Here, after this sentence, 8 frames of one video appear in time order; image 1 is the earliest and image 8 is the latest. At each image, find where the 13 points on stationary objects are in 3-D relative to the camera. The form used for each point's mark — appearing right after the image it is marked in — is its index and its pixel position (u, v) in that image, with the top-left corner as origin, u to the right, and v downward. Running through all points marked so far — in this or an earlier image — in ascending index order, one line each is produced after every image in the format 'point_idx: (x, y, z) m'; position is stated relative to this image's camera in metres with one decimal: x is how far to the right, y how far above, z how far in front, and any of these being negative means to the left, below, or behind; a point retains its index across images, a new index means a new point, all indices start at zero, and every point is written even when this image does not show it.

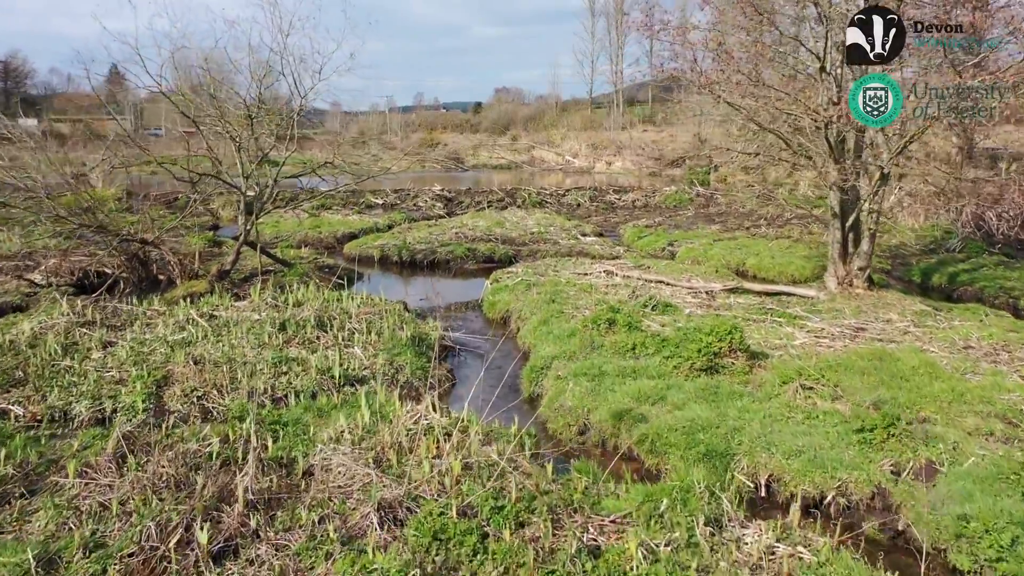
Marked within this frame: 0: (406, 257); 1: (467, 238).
0: (-2.8, +0.8, +15.2) m
1: (-1.3, +1.5, +17.2) m
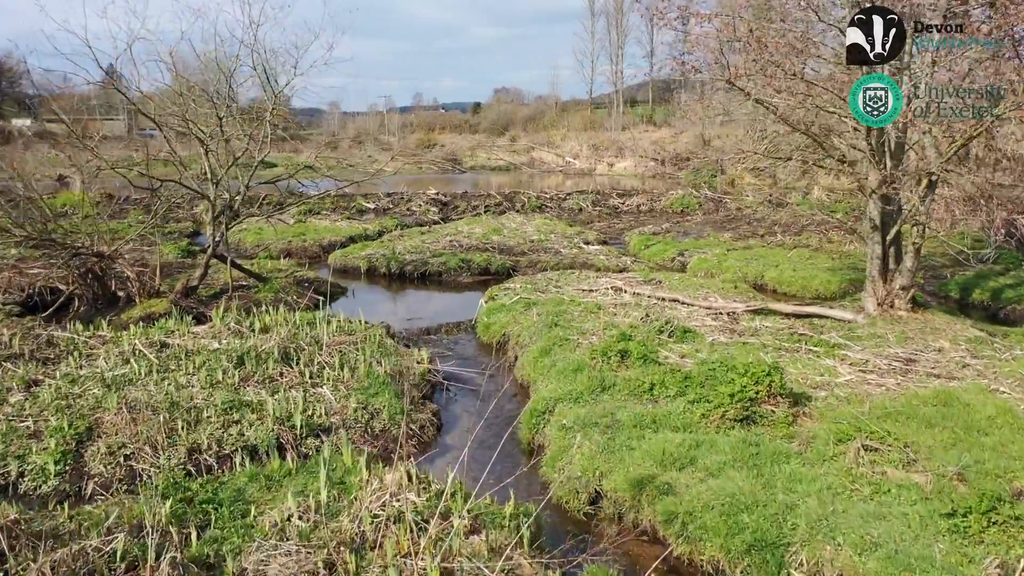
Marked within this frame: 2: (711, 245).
0: (-2.8, +0.4, +14.0) m
1: (-1.3, +1.1, +16.0) m
2: (+5.4, +1.2, +15.8) m
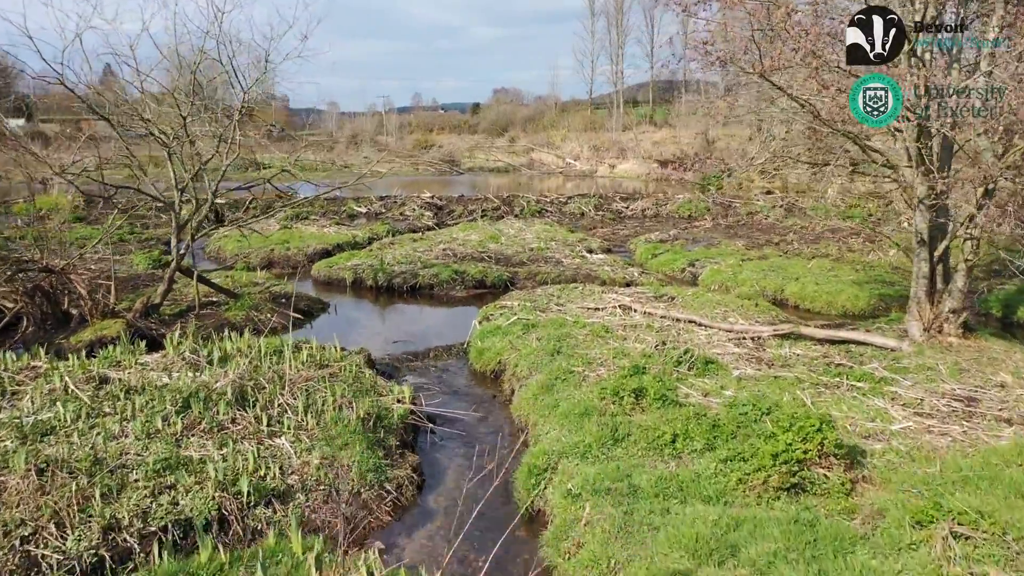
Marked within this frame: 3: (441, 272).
0: (-2.9, +0.1, +12.9) m
1: (-1.4, +0.8, +14.9) m
2: (+5.3, +0.9, +14.8) m
3: (-1.6, +0.4, +13.1) m
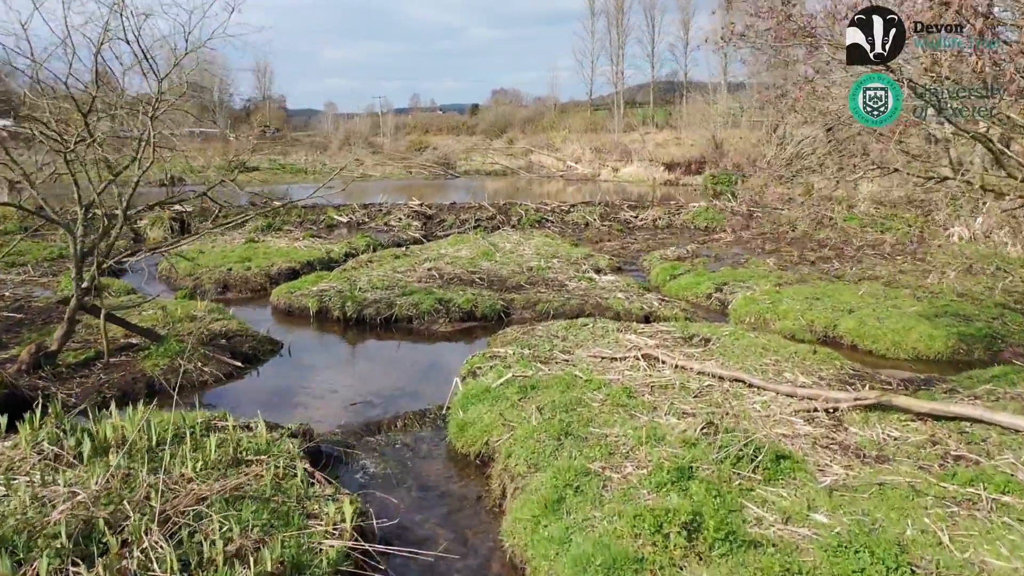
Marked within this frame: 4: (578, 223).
0: (-3.0, -0.5, +10.8) m
1: (-1.5, +0.2, +12.8) m
2: (+5.2, +0.3, +12.6) m
3: (-1.7, -0.2, +10.9) m
4: (+2.2, +2.2, +19.7) m
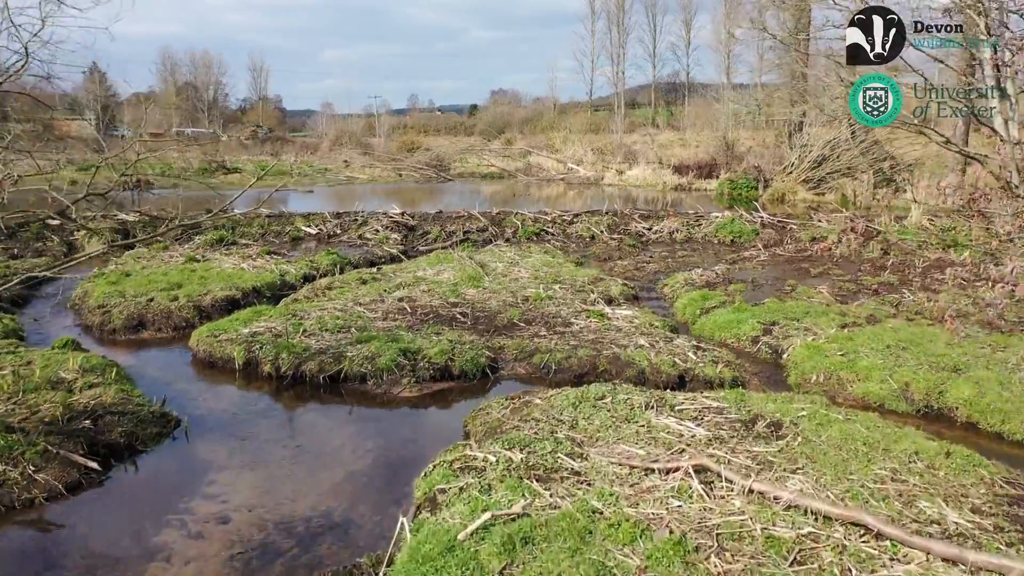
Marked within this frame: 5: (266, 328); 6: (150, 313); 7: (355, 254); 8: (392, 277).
0: (-3.1, -1.1, +8.1) m
1: (-1.7, -0.4, +10.1) m
2: (+5.1, -0.4, +10.0) m
3: (-1.9, -0.9, +8.3) m
4: (+2.1, +1.5, +17.0) m
5: (-3.9, -0.6, +9.1) m
6: (-6.5, -0.4, +10.4) m
7: (-4.1, +0.9, +15.2) m
8: (-2.6, +0.2, +12.6) m
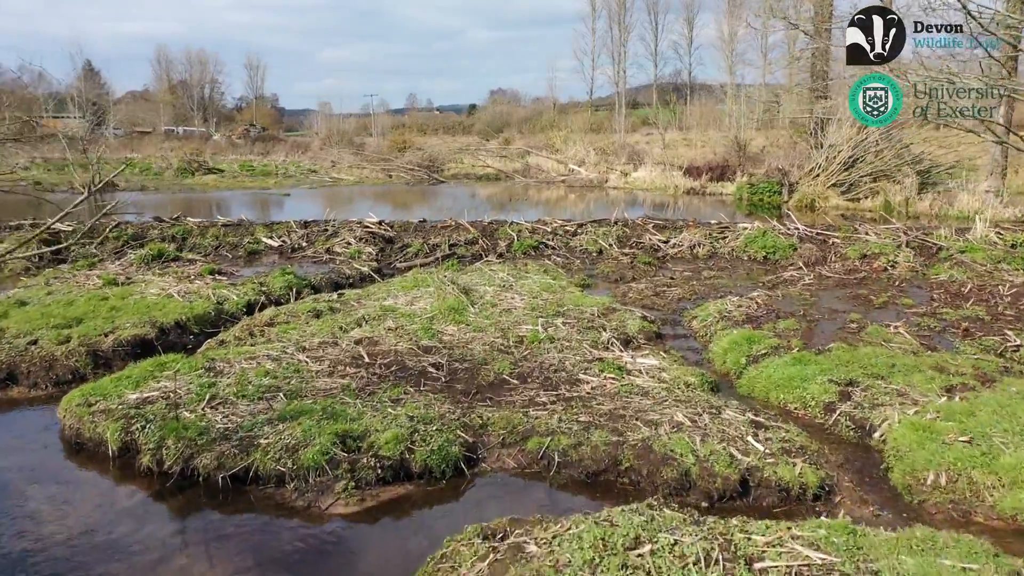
0: (-3.3, -1.7, +5.6) m
1: (-1.8, -1.0, +7.6) m
2: (+4.9, -1.0, +7.5) m
3: (-2.0, -1.4, +5.8) m
4: (+1.9, +1.0, +14.5) m
5: (-4.0, -1.2, +6.6) m
6: (-6.6, -1.0, +7.9) m
7: (-4.3, +0.3, +12.7) m
8: (-2.8, -0.3, +10.1) m
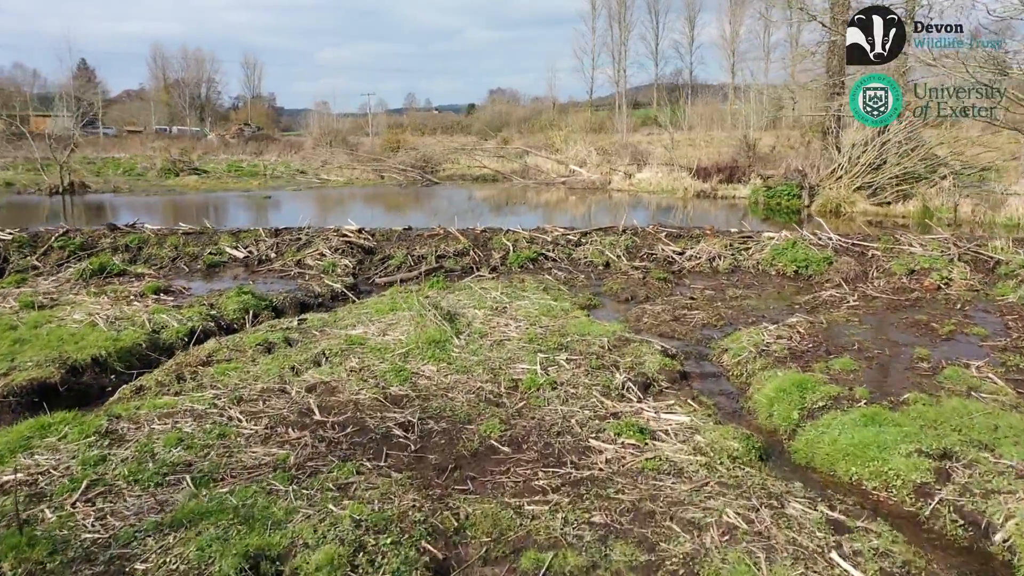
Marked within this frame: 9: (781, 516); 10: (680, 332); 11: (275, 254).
0: (-3.4, -2.1, +3.9) m
1: (-1.9, -1.4, +5.9) m
2: (+4.8, -1.4, +5.8) m
3: (-2.1, -1.8, +4.1) m
4: (+1.8, +0.6, +12.8) m
5: (-4.1, -1.6, +4.9) m
6: (-6.7, -1.4, +6.2) m
7: (-4.4, -0.1, +11.0) m
8: (-2.9, -0.7, +8.4) m
9: (+2.2, -1.8, +4.5) m
10: (+2.6, -0.7, +9.1) m
11: (-5.4, +0.8, +13.4) m
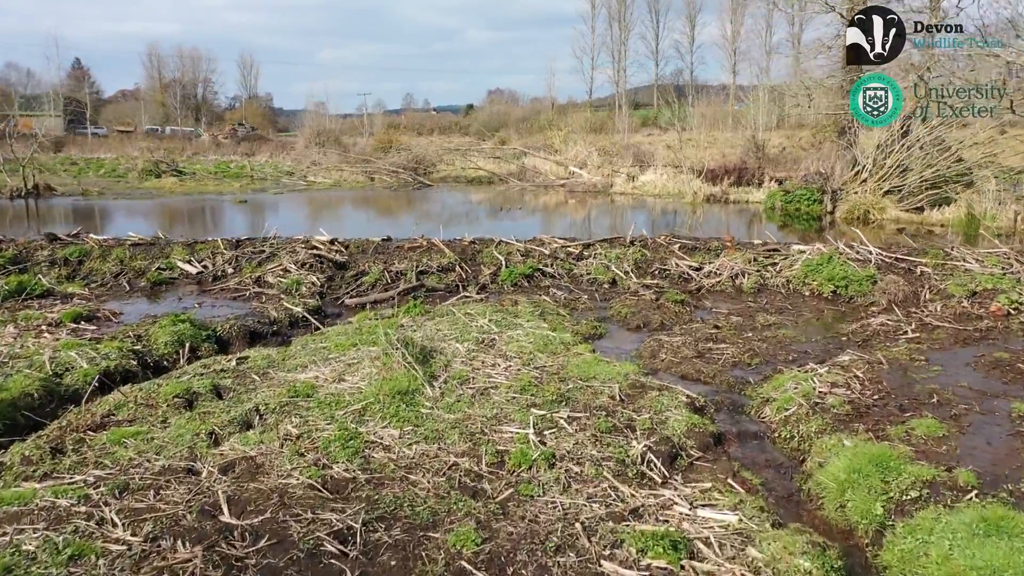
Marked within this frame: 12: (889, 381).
0: (-3.5, -2.5, +2.2) m
1: (-2.1, -1.8, +4.2) m
2: (+4.7, -1.8, +4.1) m
3: (-2.2, -2.2, +2.3) m
4: (+1.6, +0.1, +11.1) m
5: (-4.2, -2.0, +3.2) m
6: (-6.9, -1.8, +4.4) m
7: (-4.5, -0.5, +9.3) m
8: (-3.0, -1.1, +6.7) m
9: (+2.0, -2.2, +2.8) m
10: (+2.5, -1.1, +7.4) m
11: (-5.6, +0.4, +11.6) m
12: (+4.4, -1.1, +6.8) m
